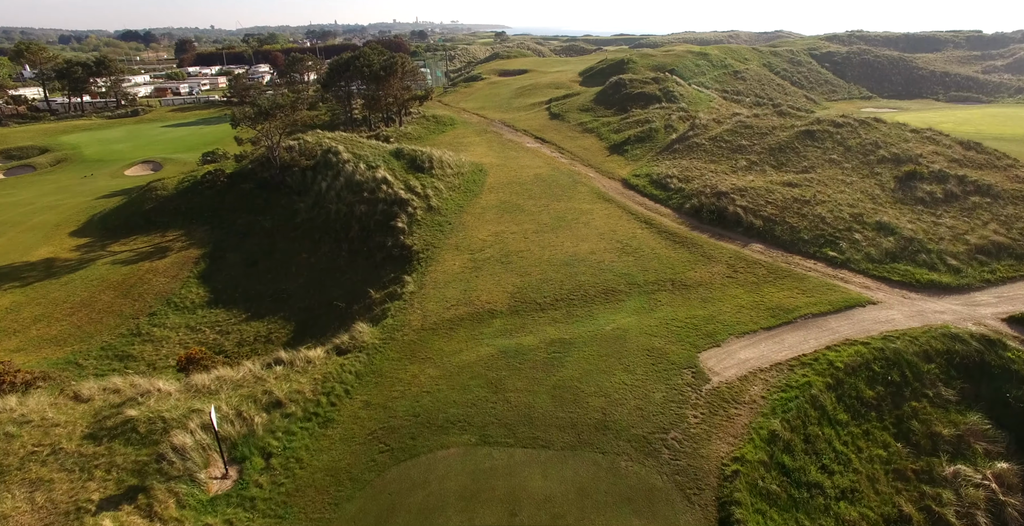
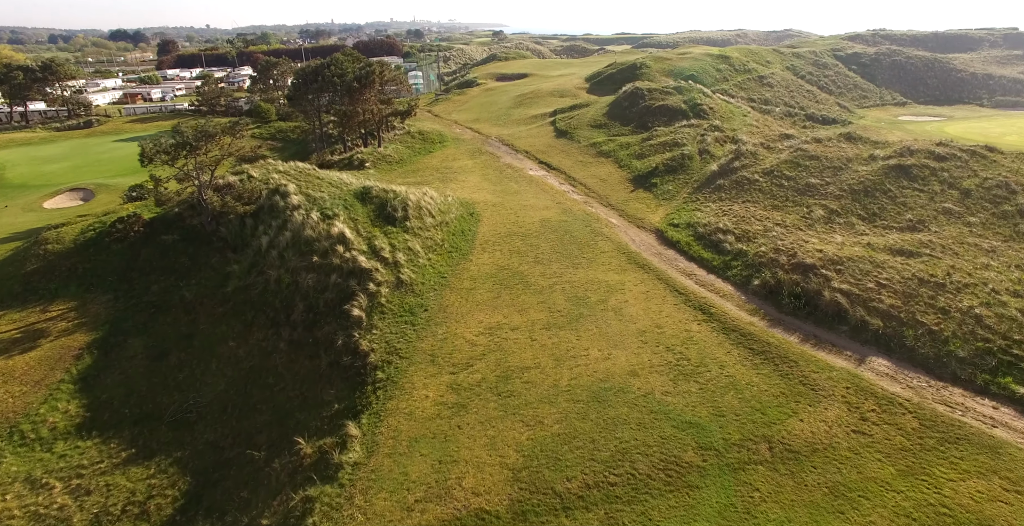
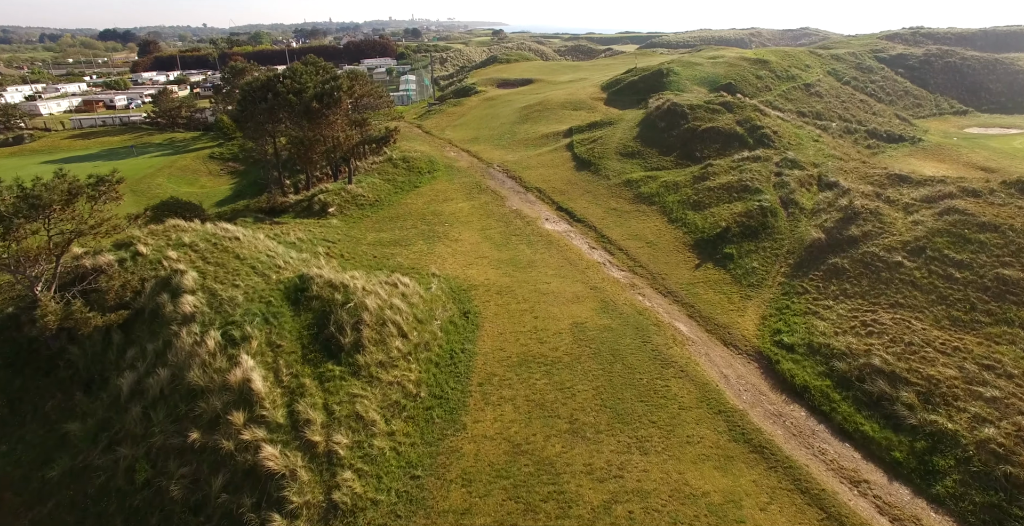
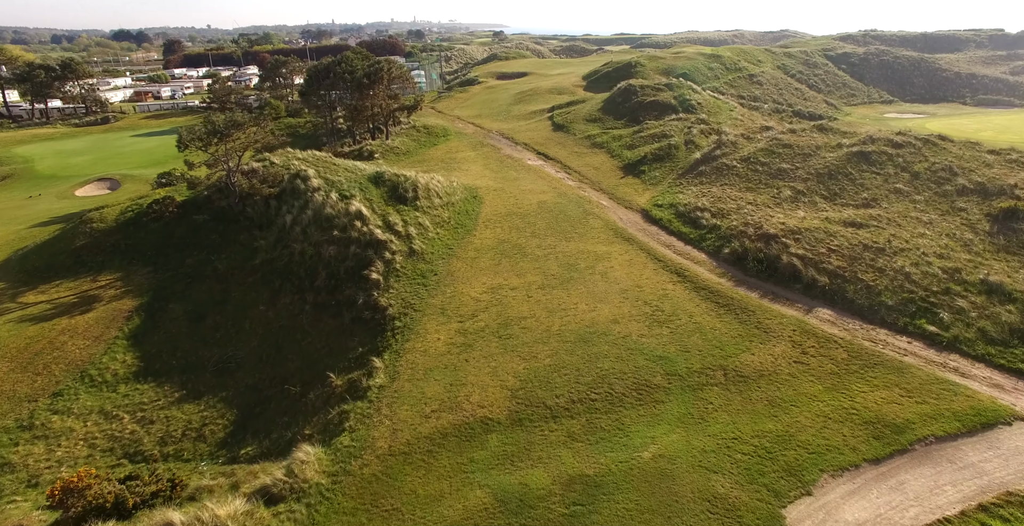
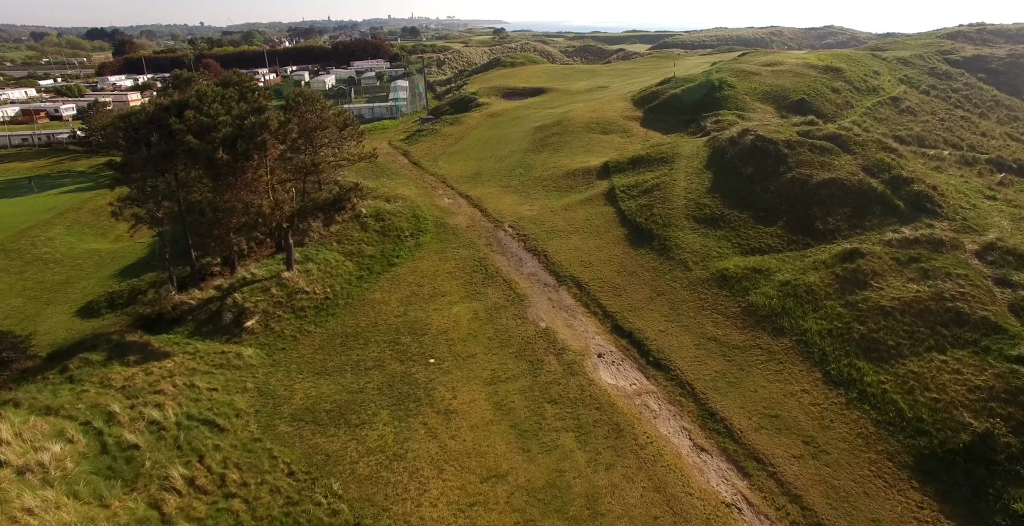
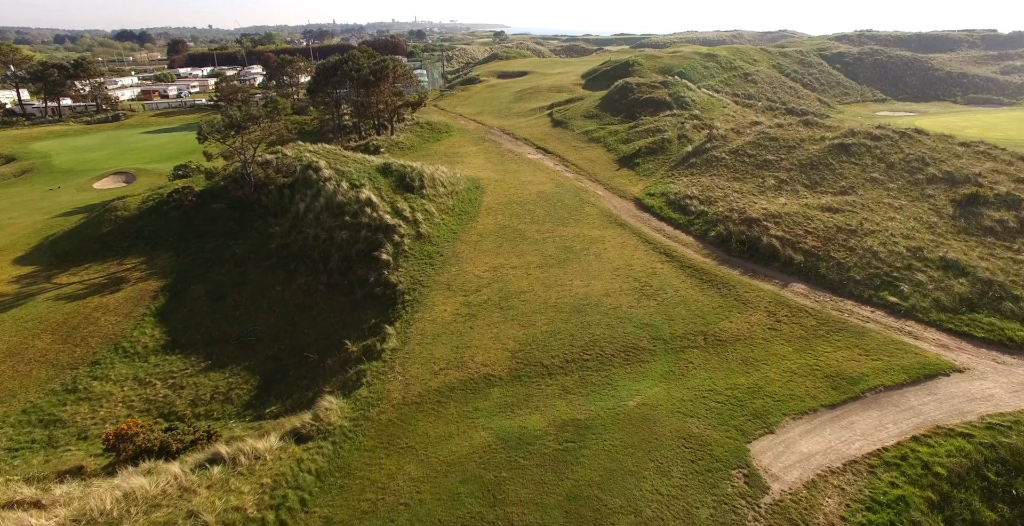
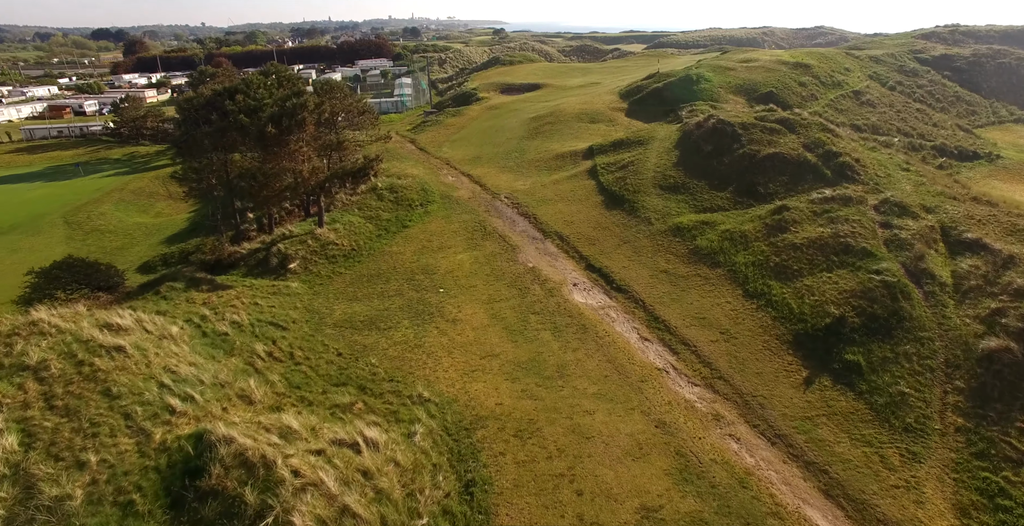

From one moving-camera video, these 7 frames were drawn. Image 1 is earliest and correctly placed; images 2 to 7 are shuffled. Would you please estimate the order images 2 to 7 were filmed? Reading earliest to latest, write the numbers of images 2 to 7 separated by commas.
6, 4, 2, 3, 7, 5
